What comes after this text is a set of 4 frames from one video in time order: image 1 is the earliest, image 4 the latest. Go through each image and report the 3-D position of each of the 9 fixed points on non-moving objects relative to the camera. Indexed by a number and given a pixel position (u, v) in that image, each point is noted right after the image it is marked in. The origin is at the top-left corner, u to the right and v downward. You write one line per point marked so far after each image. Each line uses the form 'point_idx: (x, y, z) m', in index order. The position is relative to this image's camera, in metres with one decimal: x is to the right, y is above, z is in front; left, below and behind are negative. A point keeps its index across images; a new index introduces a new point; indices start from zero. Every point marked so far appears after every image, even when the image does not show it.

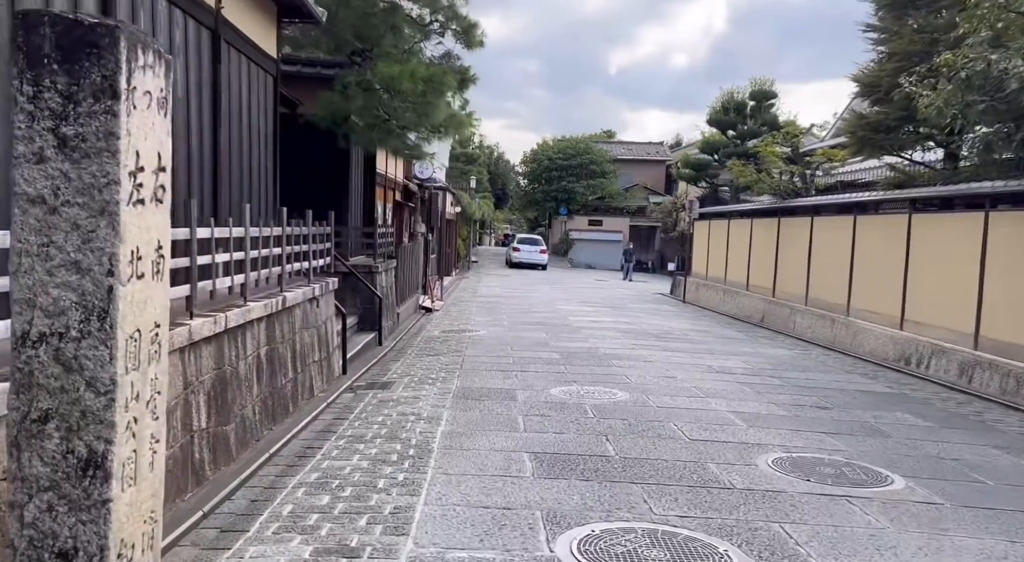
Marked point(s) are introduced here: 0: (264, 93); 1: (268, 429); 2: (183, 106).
0: (-2.7, +2.1, +10.1) m
1: (-2.0, -1.2, +7.5) m
2: (-2.6, +1.4, +7.2) m
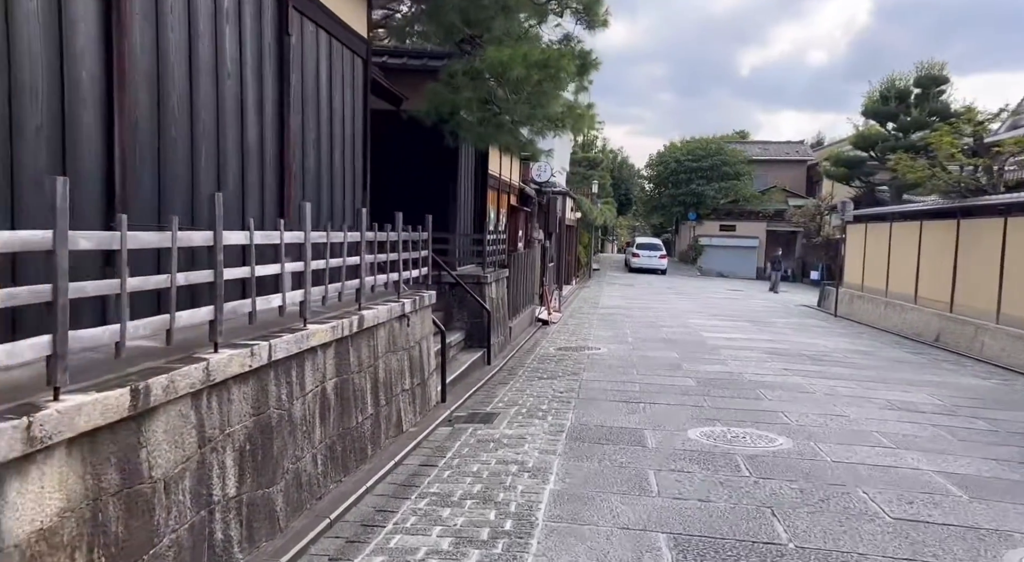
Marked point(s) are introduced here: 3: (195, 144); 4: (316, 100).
0: (-1.5, +1.9, +8.7) m
1: (-1.2, -1.3, +6.1) m
2: (-1.8, +1.3, +5.8) m
3: (-1.8, +0.8, +5.3) m
4: (-1.6, +1.5, +7.4) m
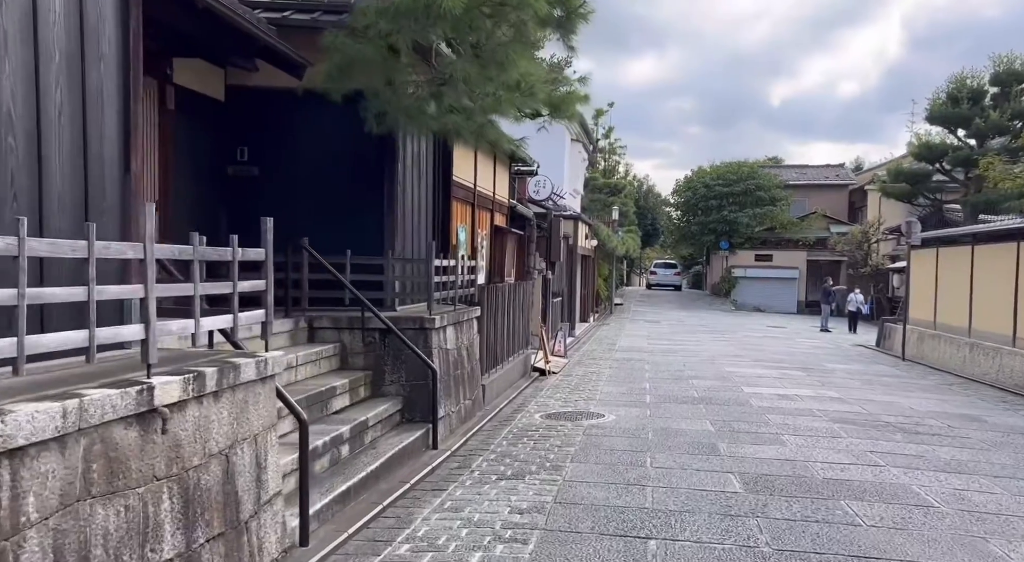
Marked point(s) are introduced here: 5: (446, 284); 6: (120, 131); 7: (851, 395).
0: (-2.1, +1.6, +4.8) m
1: (-1.8, -1.5, +2.0) m
2: (-2.4, +1.1, +1.8) m
3: (-2.5, +0.6, +1.3) m
4: (-2.2, +1.2, +3.4) m
5: (-0.8, 0.0, +10.6) m
6: (-2.0, +0.8, +4.6) m
7: (+5.1, -1.6, +13.7) m
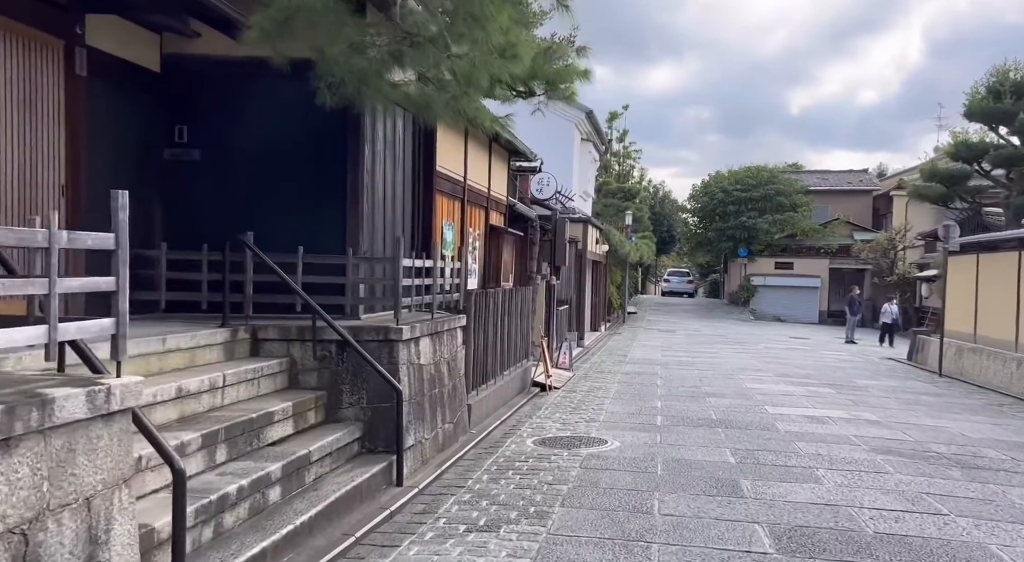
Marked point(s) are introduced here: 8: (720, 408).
0: (-2.3, +1.6, +3.3) m
1: (-2.1, -1.5, +0.5) m
2: (-2.7, +1.1, +0.4) m
3: (-2.8, +0.7, -0.2) m
4: (-2.4, +1.2, +1.9) m
5: (-0.9, -0.1, +9.1) m
6: (-2.3, +0.8, +3.1) m
7: (+5.0, -1.7, +12.0) m
8: (+2.8, -1.7, +12.4) m
